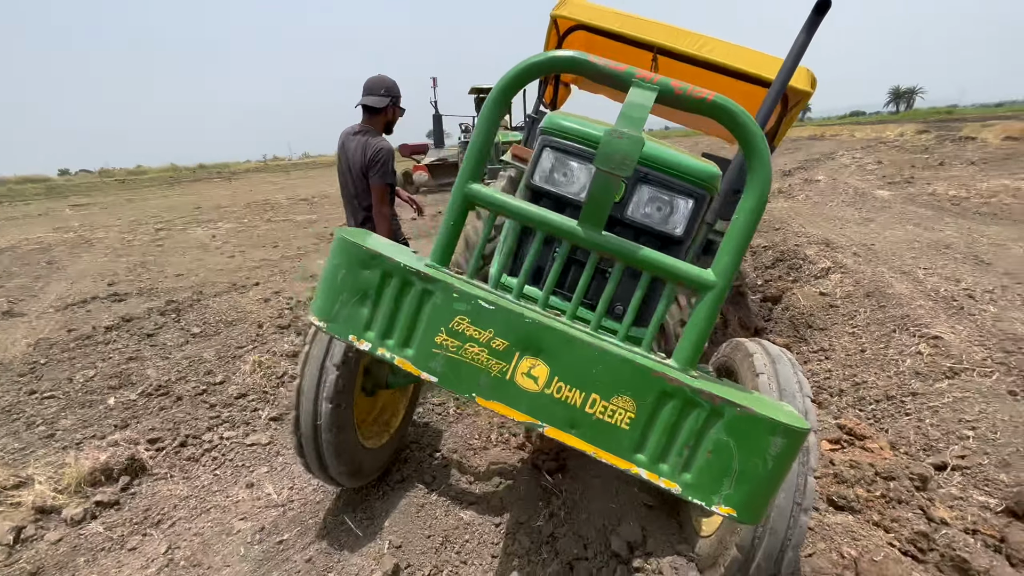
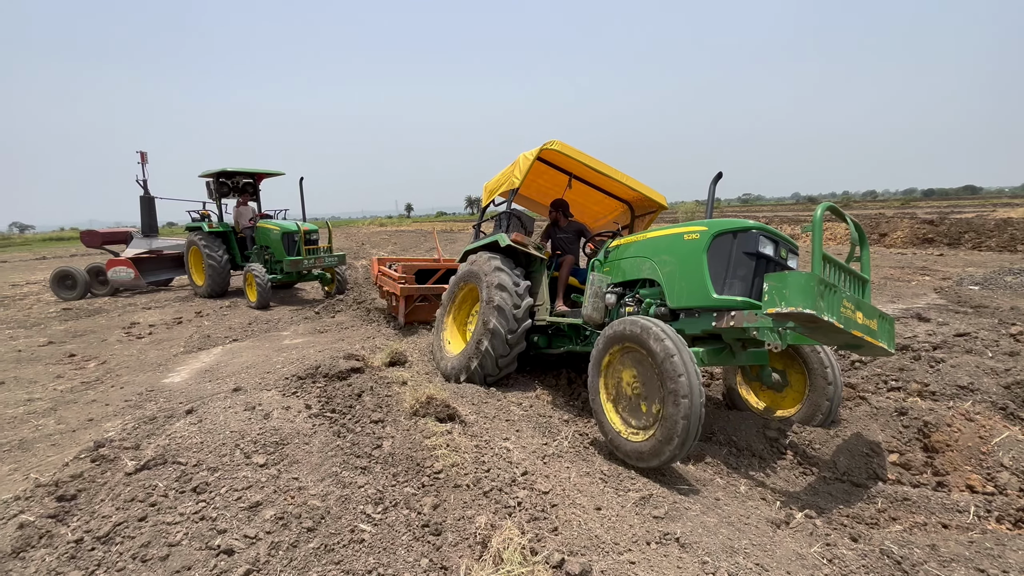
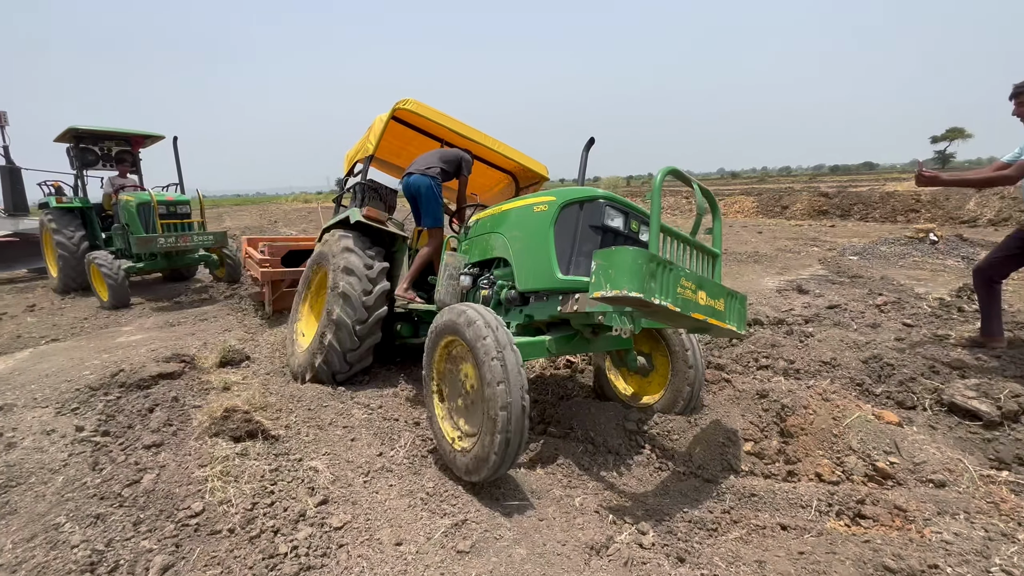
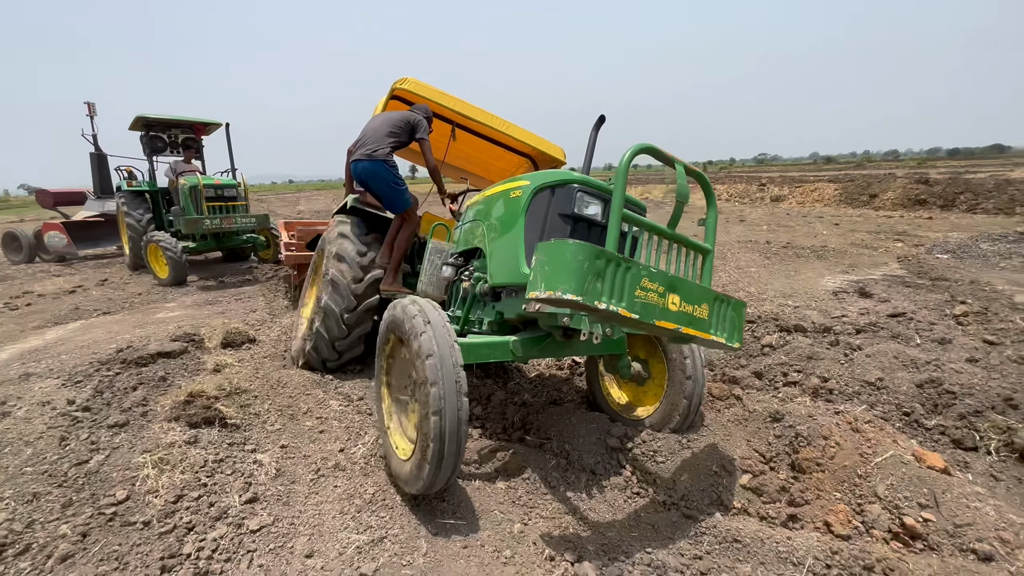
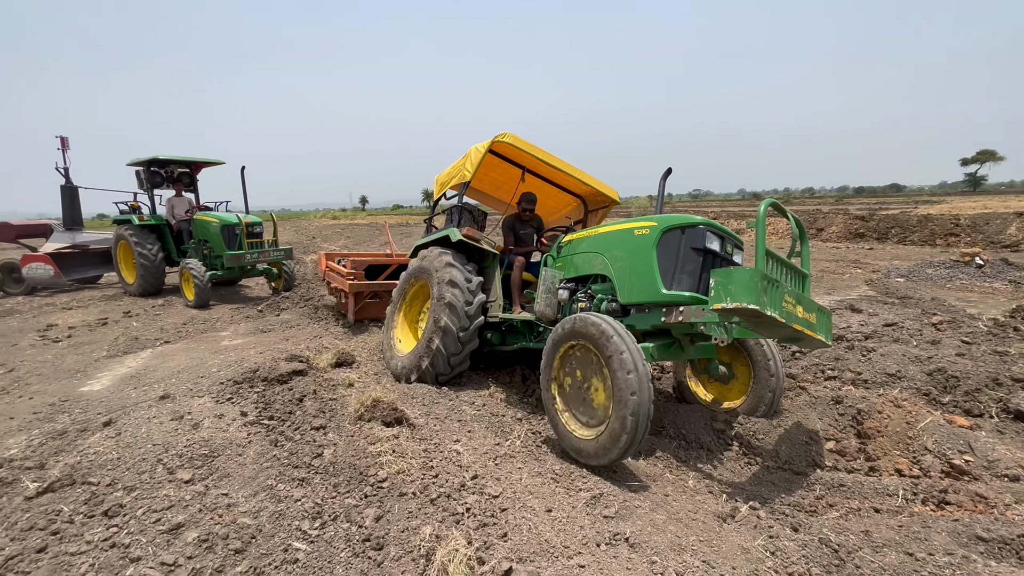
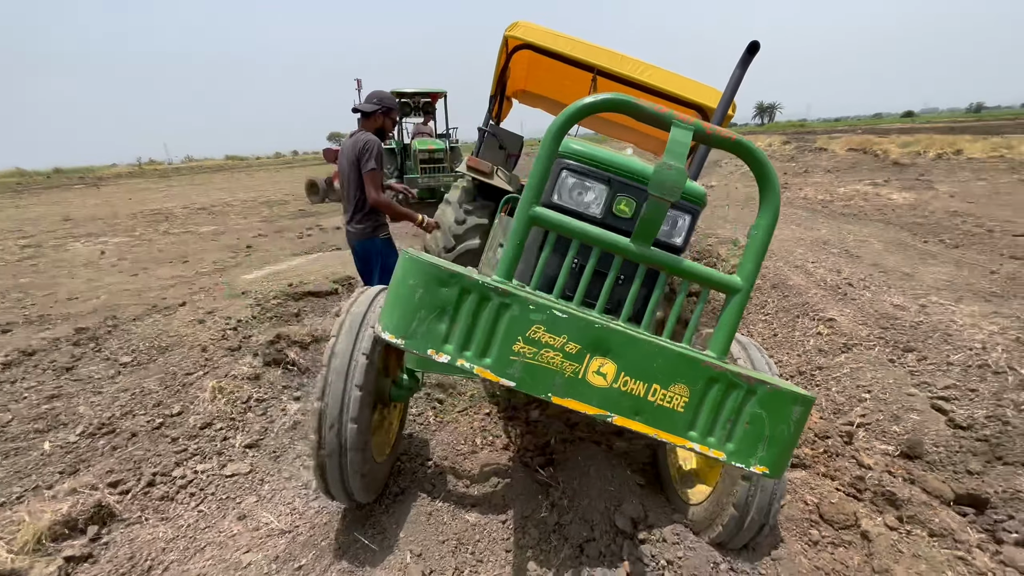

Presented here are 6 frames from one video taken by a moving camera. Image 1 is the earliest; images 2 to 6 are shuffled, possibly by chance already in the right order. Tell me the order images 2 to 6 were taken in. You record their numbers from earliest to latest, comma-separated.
6, 4, 3, 5, 2
